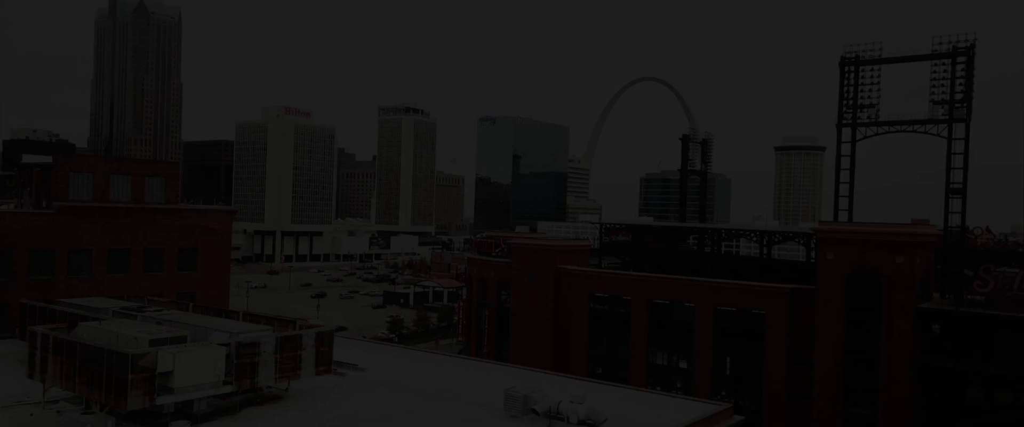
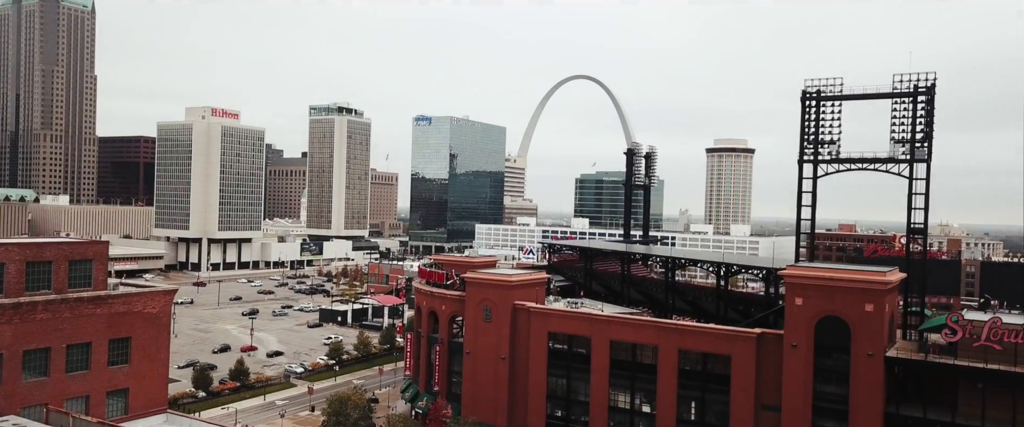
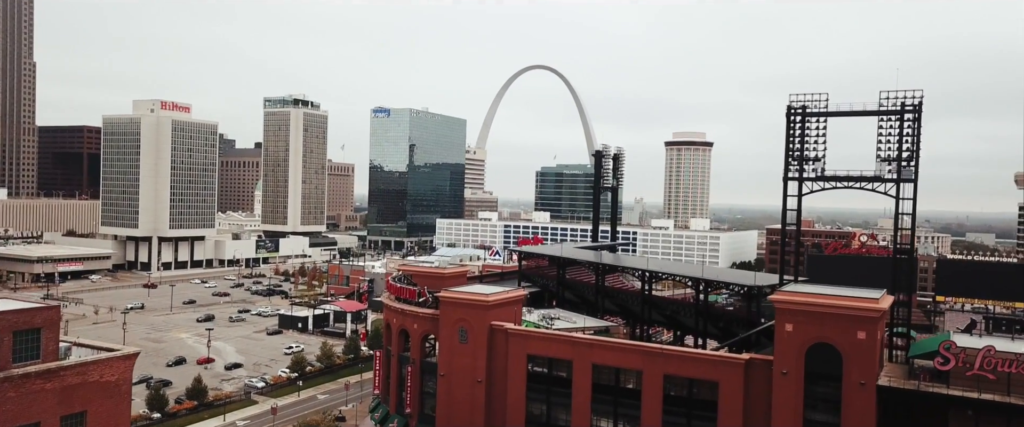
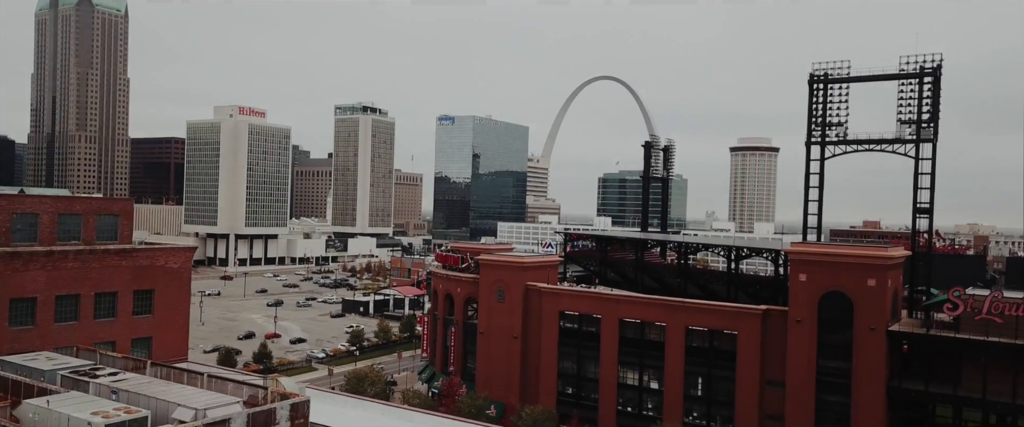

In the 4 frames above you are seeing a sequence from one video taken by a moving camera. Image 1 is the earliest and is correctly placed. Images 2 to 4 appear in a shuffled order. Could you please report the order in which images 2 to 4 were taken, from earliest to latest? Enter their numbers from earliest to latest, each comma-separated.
4, 2, 3
